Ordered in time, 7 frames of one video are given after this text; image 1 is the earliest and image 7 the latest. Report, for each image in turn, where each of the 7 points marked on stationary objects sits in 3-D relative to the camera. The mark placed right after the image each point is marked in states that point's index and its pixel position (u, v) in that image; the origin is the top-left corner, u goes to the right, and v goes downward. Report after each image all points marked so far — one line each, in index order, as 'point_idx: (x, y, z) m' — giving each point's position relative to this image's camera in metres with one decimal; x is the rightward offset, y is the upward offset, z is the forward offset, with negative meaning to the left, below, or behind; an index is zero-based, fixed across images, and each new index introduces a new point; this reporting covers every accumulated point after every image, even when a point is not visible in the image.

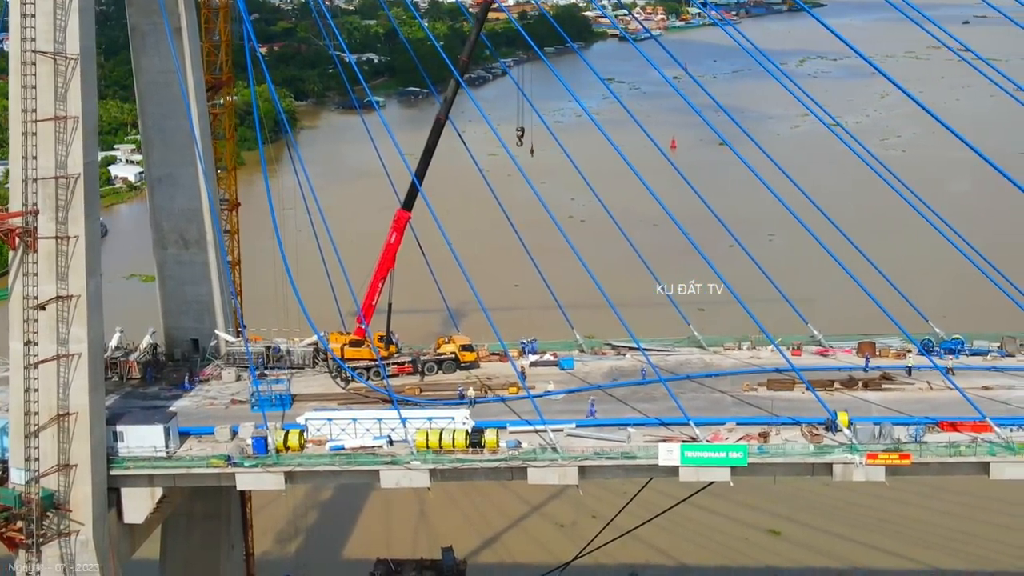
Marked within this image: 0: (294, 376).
0: (-2.6, -1.1, +13.8) m
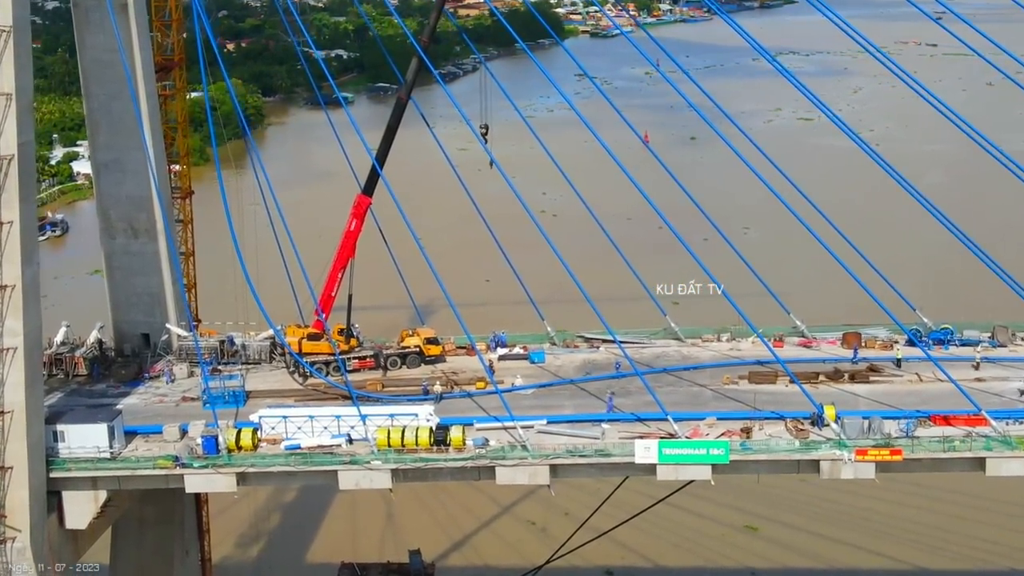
0: (-3.0, -1.0, +13.1) m
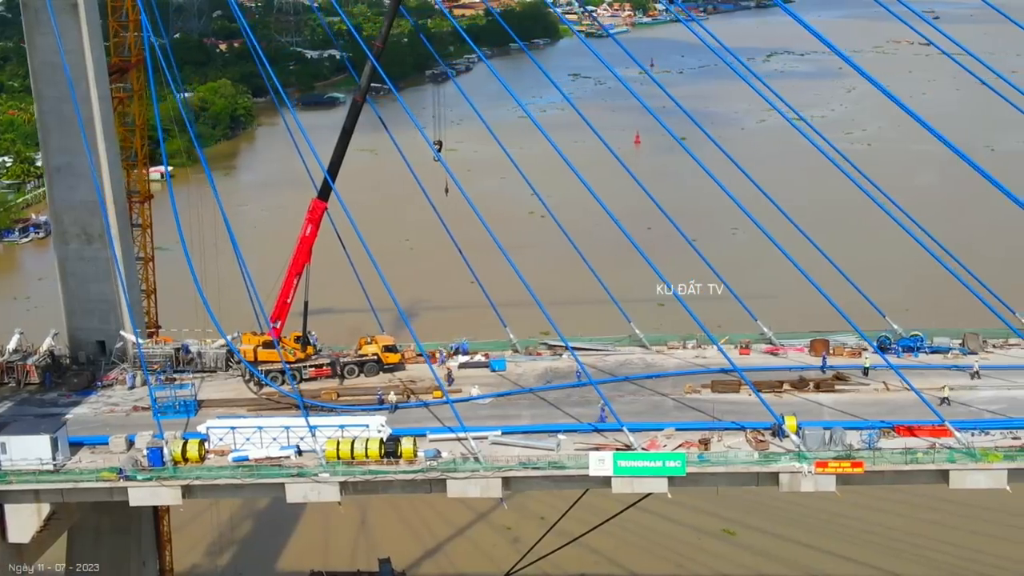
0: (-3.4, -1.0, +12.8) m
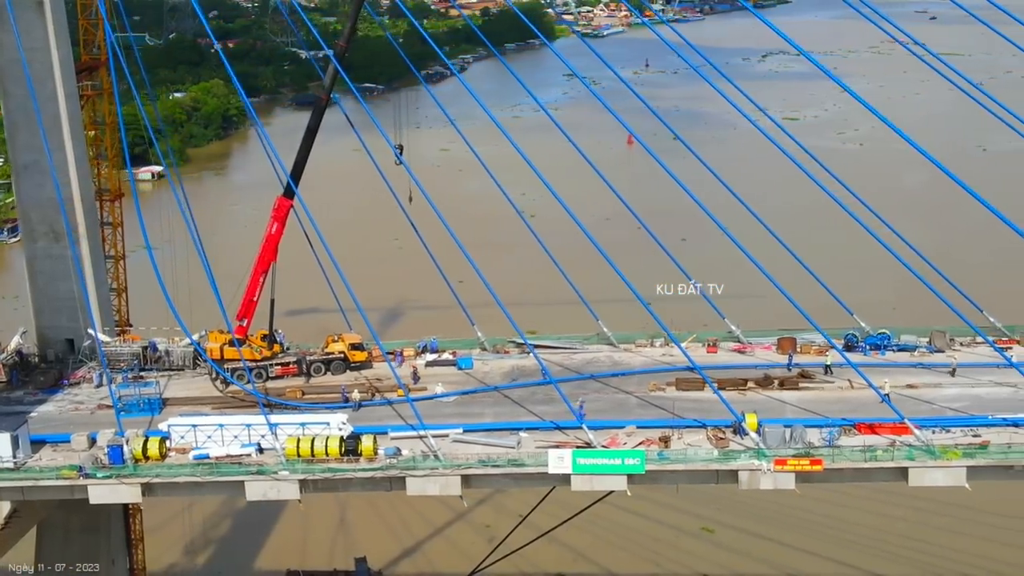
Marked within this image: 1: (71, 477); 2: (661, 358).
0: (-3.8, -1.0, +12.8) m
1: (-4.0, -1.7, +10.4) m
2: (+1.6, -0.8, +12.6) m
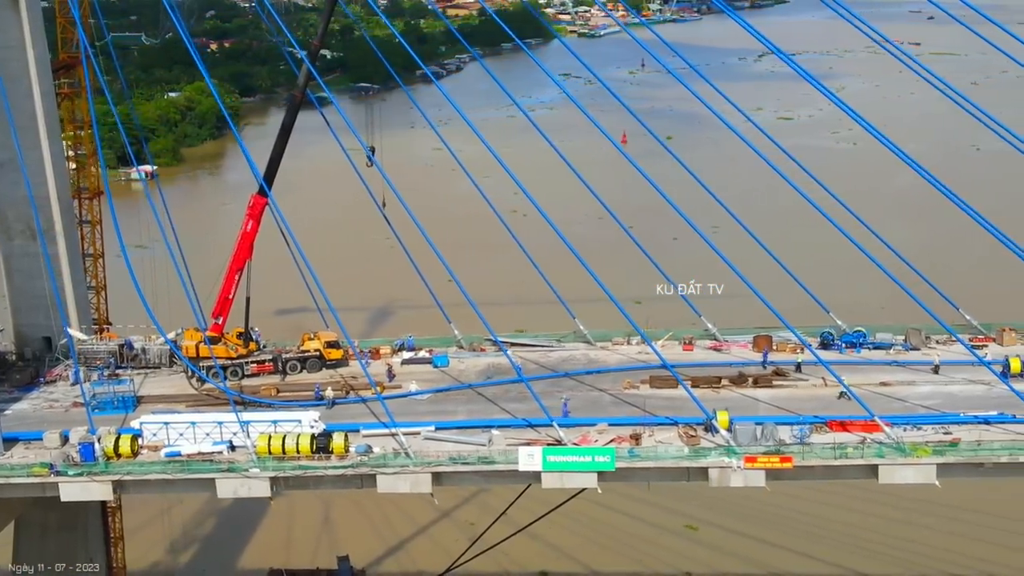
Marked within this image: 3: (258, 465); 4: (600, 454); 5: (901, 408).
0: (-4.0, -1.0, +12.8) m
1: (-4.3, -1.7, +10.4) m
2: (+1.4, -0.7, +12.6) m
3: (-2.3, -1.6, +10.2) m
4: (+0.8, -1.4, +9.9) m
5: (+3.7, -1.1, +10.9) m
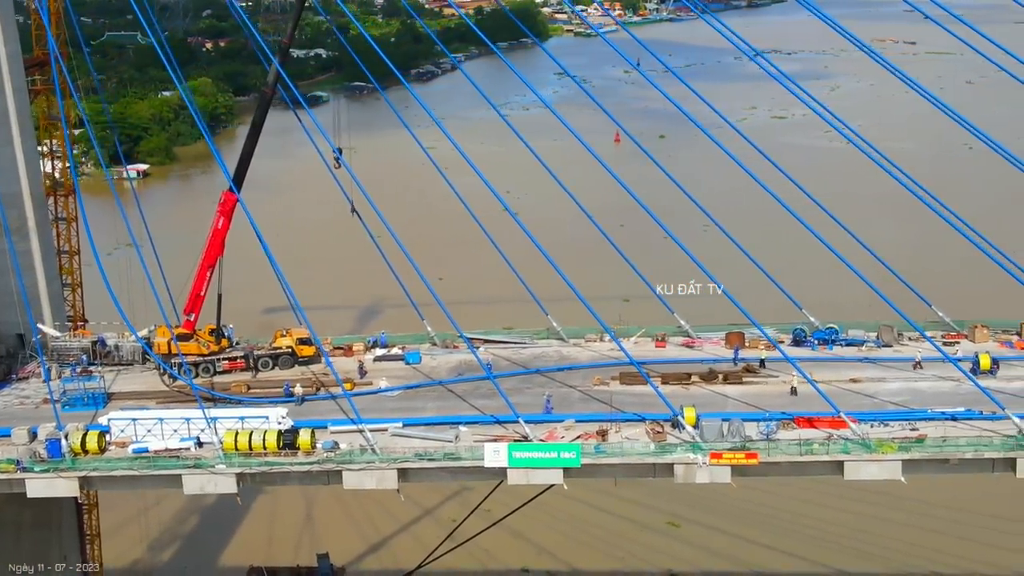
0: (-4.4, -0.9, +12.7) m
1: (-4.6, -1.7, +10.4) m
2: (+1.1, -0.7, +12.6) m
3: (-2.6, -1.5, +10.2) m
4: (+0.5, -1.4, +9.9) m
5: (+3.4, -1.1, +10.9) m
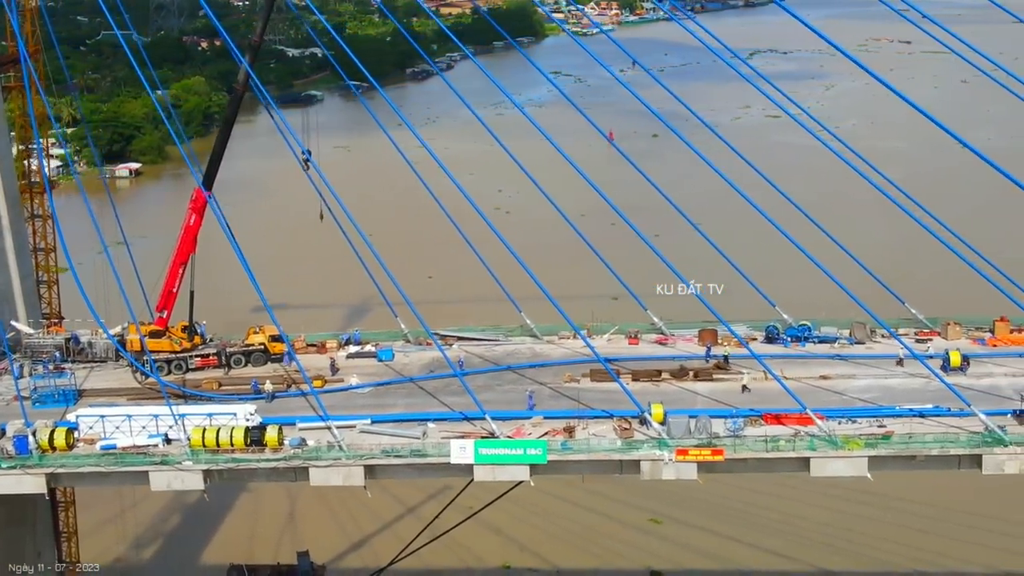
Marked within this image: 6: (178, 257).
0: (-4.6, -0.9, +12.7) m
1: (-4.9, -1.6, +10.4) m
2: (+0.8, -0.7, +12.6) m
3: (-2.9, -1.5, +10.2) m
4: (+0.2, -1.4, +9.9) m
5: (+3.1, -1.1, +10.9) m
6: (-3.6, +0.3, +12.6) m
